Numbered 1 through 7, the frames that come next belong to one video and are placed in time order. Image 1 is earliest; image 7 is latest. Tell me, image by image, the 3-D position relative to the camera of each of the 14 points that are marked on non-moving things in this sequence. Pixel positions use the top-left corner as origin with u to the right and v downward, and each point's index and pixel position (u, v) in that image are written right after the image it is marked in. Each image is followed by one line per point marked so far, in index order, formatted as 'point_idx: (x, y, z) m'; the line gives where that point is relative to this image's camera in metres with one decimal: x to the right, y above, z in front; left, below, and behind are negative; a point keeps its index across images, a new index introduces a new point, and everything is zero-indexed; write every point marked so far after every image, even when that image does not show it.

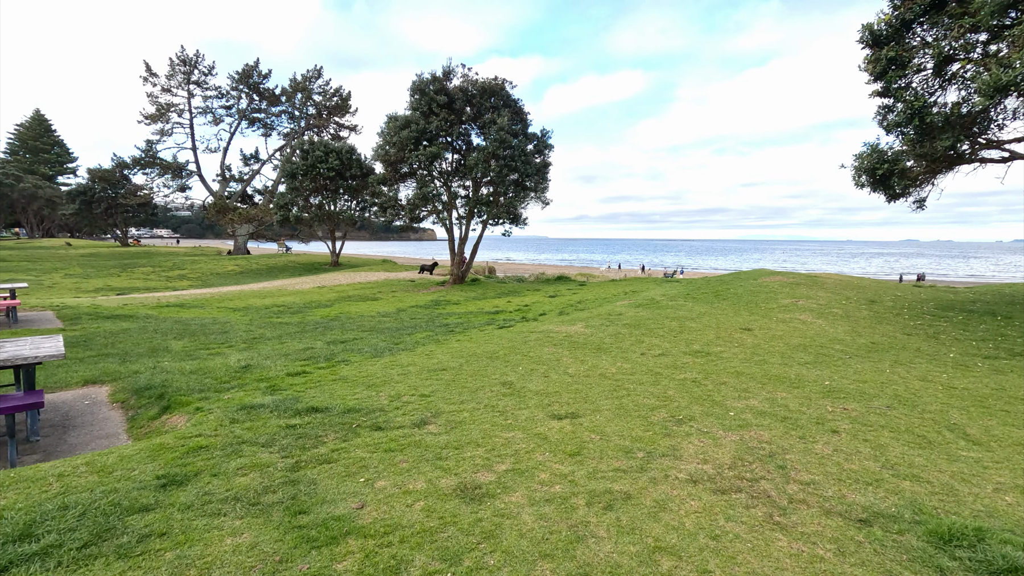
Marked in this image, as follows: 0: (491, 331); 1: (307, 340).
0: (-0.4, -0.9, +10.6) m
1: (-4.4, -1.1, +11.3) m
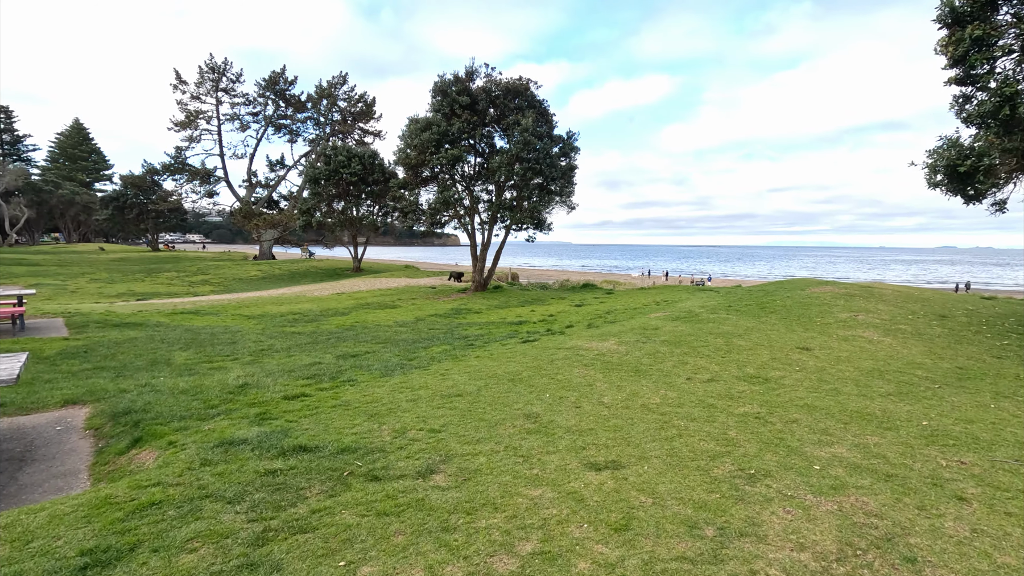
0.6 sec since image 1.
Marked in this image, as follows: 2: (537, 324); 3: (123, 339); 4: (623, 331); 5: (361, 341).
0: (0.0, -1.1, +9.7) m
1: (-3.9, -1.3, +10.5) m
2: (+0.6, -0.9, +13.6) m
3: (-8.6, -1.1, +11.8) m
4: (+2.1, -0.8, +9.9) m
5: (-3.4, -1.2, +12.0) m
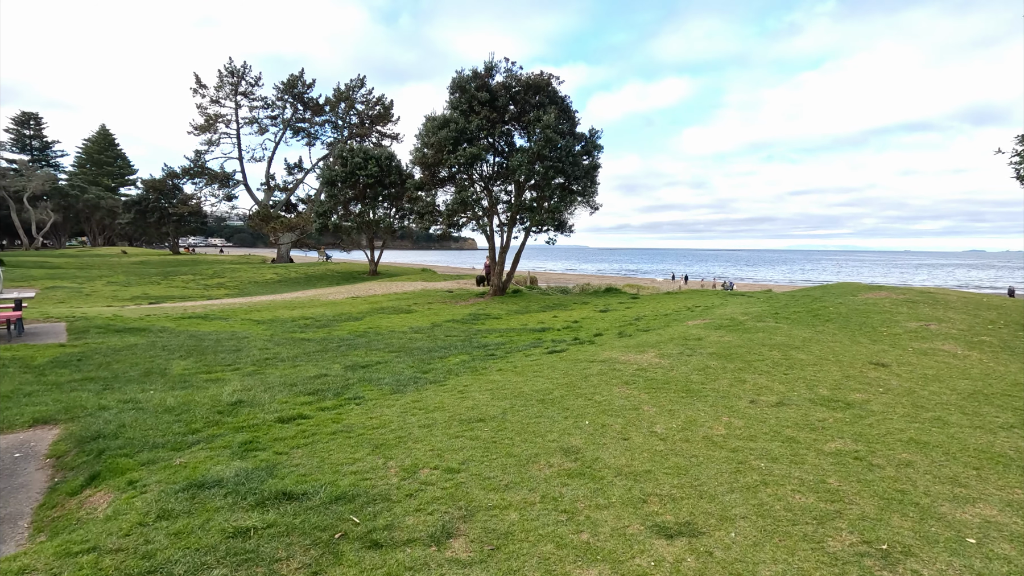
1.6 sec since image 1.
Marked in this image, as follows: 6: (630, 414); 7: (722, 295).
0: (+0.4, -1.1, +8.7) m
1: (-3.5, -1.4, +9.7) m
2: (+1.2, -1.0, +12.6) m
3: (-8.1, -1.2, +11.1) m
4: (+2.5, -0.9, +8.9) m
5: (-2.9, -1.3, +11.2) m
6: (+1.1, -1.2, +5.2) m
7: (+7.8, -0.3, +19.6) m
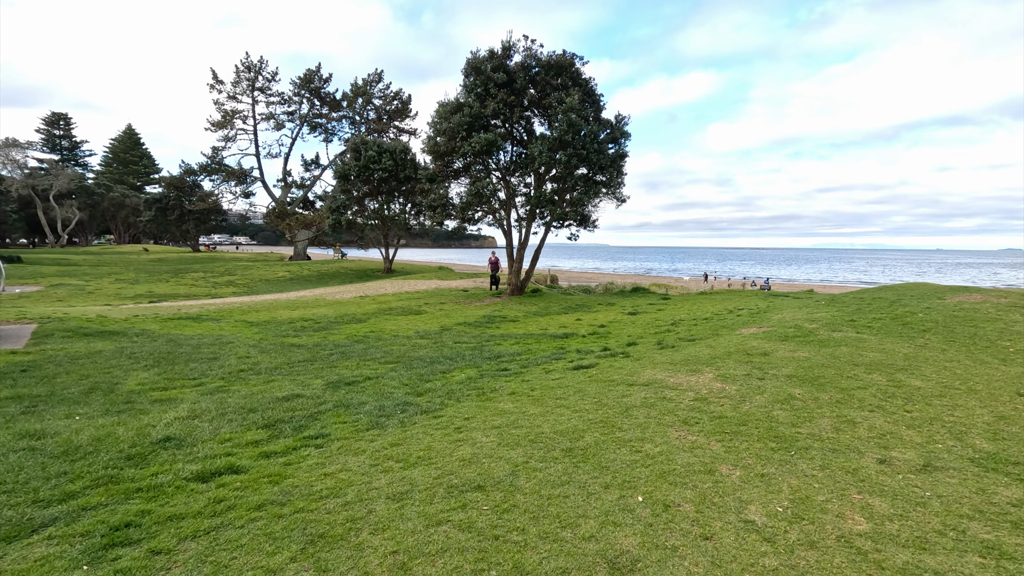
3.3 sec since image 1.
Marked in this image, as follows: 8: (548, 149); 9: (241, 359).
0: (+0.7, -1.2, +7.0) m
1: (-3.2, -1.4, +8.1) m
2: (+1.6, -1.0, +10.9) m
3: (-7.8, -1.2, +9.7) m
4: (+2.7, -0.9, +7.1) m
5: (-2.6, -1.3, +9.6) m
6: (+1.2, -1.3, +3.4) m
7: (+8.4, -0.3, +17.6) m
8: (+1.3, +4.9, +18.7) m
9: (-5.1, -1.3, +10.0) m
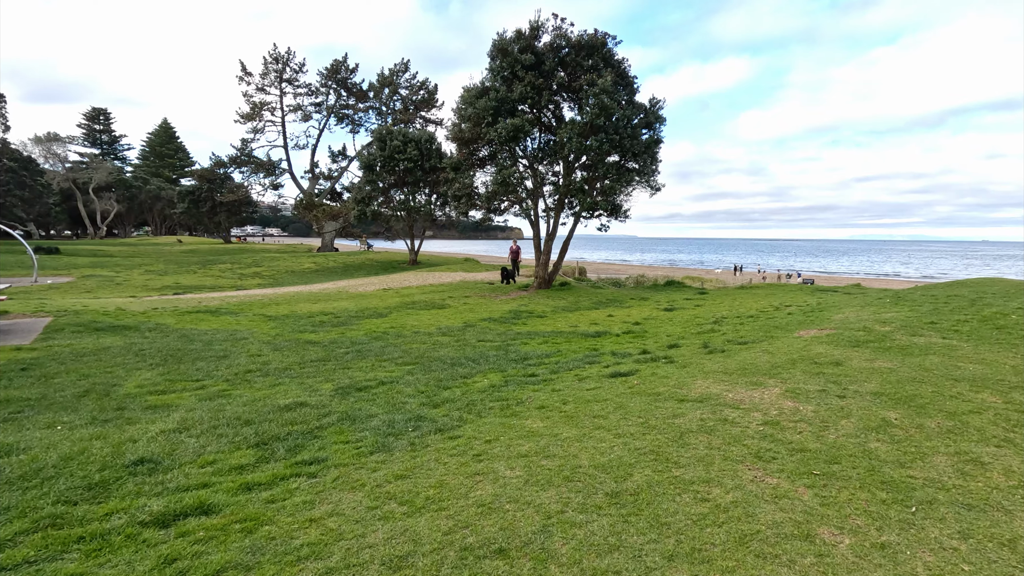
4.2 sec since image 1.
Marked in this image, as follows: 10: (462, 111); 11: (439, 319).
0: (+1.0, -1.1, +6.1) m
1: (-2.8, -1.3, +7.4) m
2: (+2.1, -1.0, +10.0) m
3: (-7.3, -1.1, +9.3) m
4: (+3.1, -0.9, +6.2) m
5: (-2.1, -1.2, +8.9) m
6: (+1.4, -1.3, +2.5) m
7: (+9.3, -0.1, +16.3) m
8: (+2.2, +5.1, +17.7) m
9: (-4.6, -1.2, +9.4) m
10: (-1.8, +6.3, +18.9) m
11: (-1.9, -0.8, +13.8) m
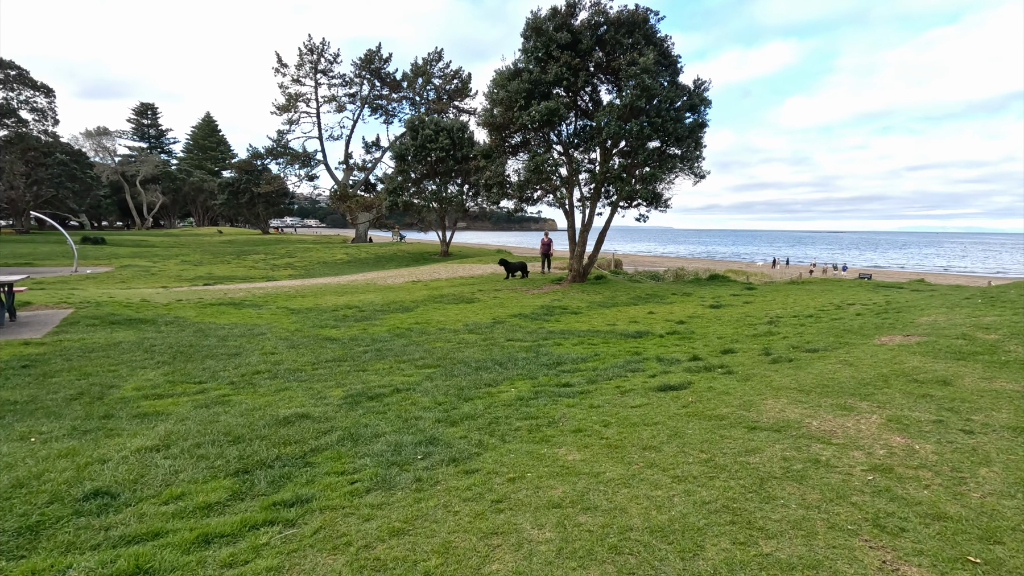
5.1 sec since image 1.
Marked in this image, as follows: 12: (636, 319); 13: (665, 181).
0: (+1.3, -1.1, +5.2) m
1: (-2.4, -1.2, +6.7) m
2: (+2.6, -0.9, +8.9) m
3: (-6.8, -1.0, +8.8) m
4: (+3.4, -0.9, +5.1) m
5: (-1.7, -1.1, +8.1) m
6: (+1.5, -1.3, +1.6) m
7: (+10.2, 0.0, +14.8) m
8: (+3.3, +5.3, +16.5) m
9: (-4.1, -1.1, +8.8) m
10: (-0.6, +6.5, +18.0) m
11: (-1.1, -0.6, +13.1) m
12: (+2.7, -0.7, +11.7) m
13: (+5.3, +3.7, +18.4) m
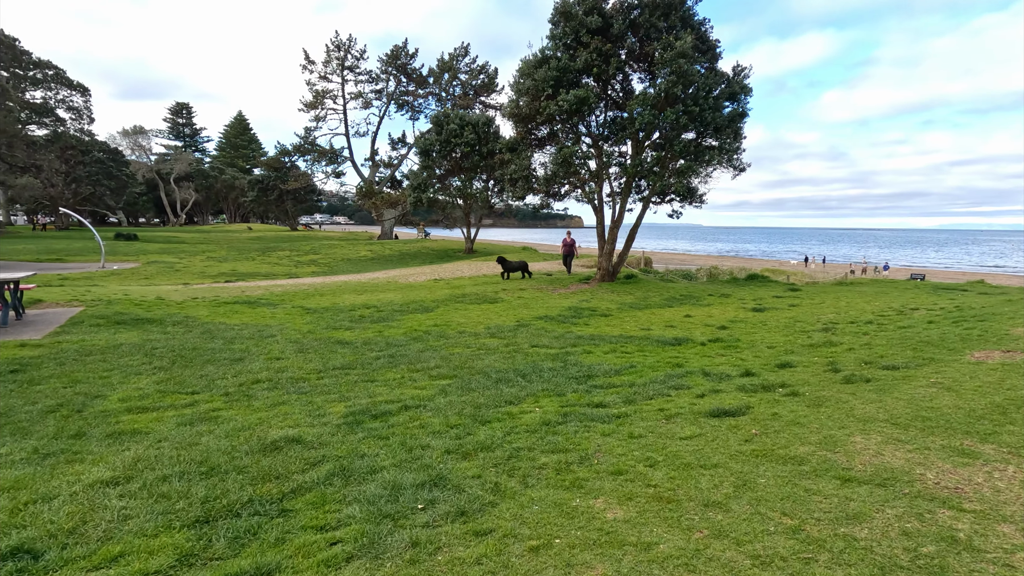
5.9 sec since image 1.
0: (+1.5, -1.2, +4.3) m
1: (-2.1, -1.3, +6.0) m
2: (+3.0, -0.9, +8.0) m
3: (-6.4, -0.9, +8.3) m
4: (+3.5, -1.0, +4.1) m
5: (-1.3, -1.2, +7.4) m
6: (+1.5, -1.4, +0.7) m
7: (+10.8, -0.1, +13.5) m
8: (+4.0, +5.2, +15.5) m
9: (-3.7, -1.1, +8.2) m
10: (+0.3, +6.5, +17.1) m
11: (-0.5, -0.6, +12.3) m
12: (+3.2, -0.7, +10.7) m
13: (+6.2, +3.7, +17.2) m
